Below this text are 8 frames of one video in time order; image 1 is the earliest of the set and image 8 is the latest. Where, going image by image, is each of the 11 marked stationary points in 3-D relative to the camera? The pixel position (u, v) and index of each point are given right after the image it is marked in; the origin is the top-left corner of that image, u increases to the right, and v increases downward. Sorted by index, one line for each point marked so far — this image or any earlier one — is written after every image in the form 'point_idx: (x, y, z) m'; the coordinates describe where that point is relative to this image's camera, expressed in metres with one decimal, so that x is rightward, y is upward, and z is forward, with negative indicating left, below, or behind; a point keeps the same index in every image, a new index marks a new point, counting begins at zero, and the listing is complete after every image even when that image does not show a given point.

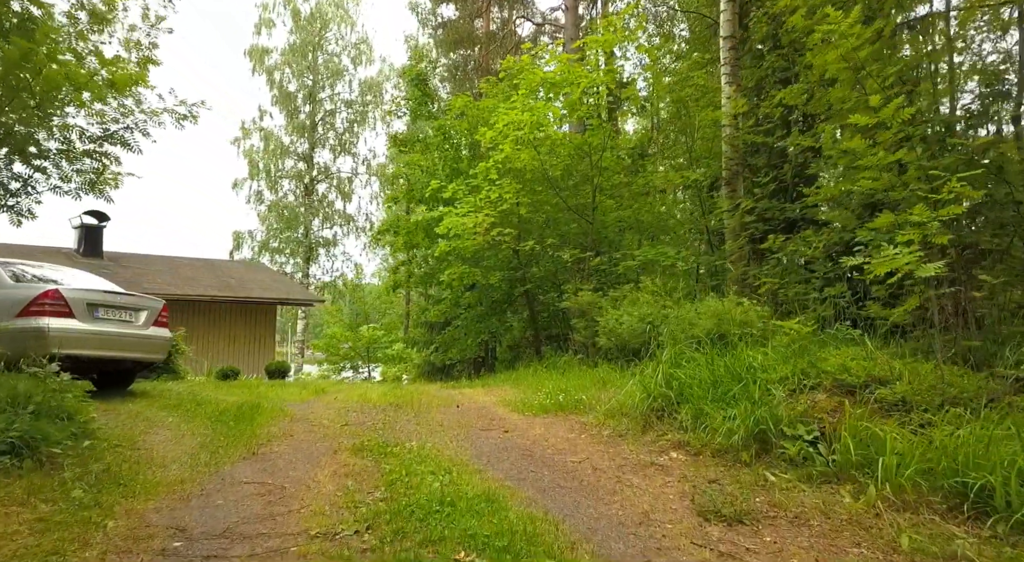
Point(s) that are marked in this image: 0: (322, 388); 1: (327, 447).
0: (-2.7, -1.5, +9.6) m
1: (-1.3, -1.1, +4.7) m
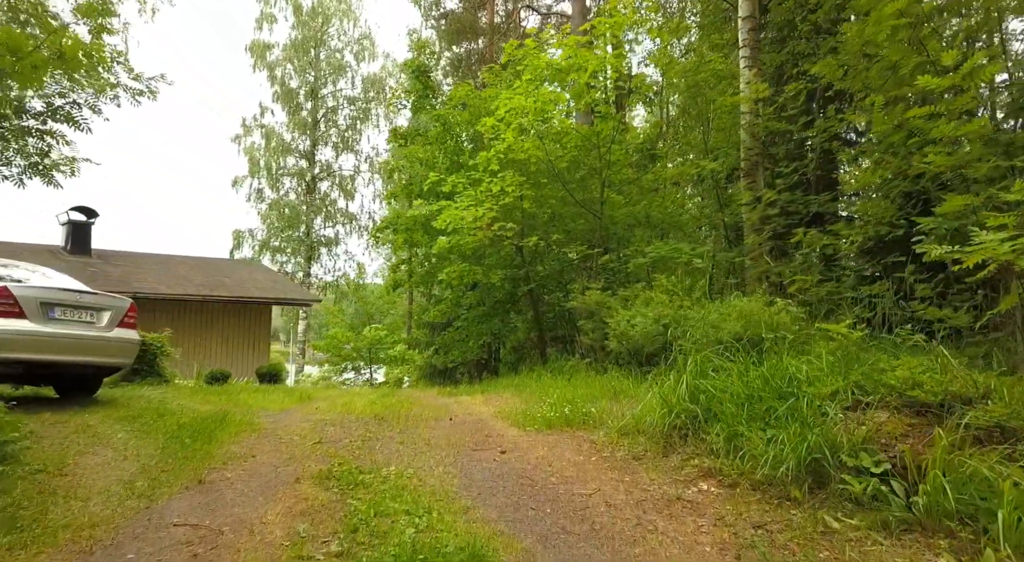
0: (-2.6, -1.5, +8.9) m
1: (-1.3, -1.1, +3.9) m
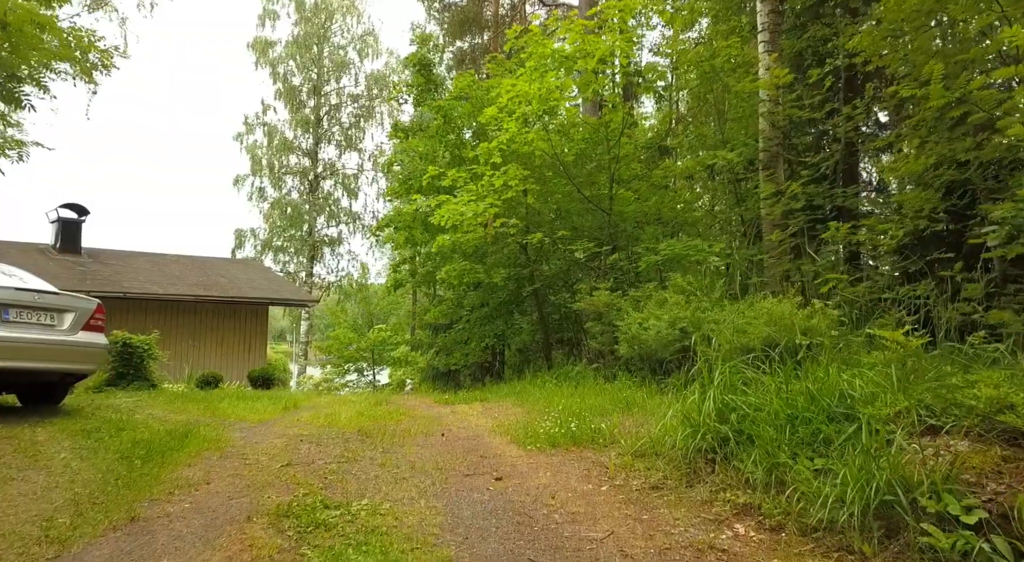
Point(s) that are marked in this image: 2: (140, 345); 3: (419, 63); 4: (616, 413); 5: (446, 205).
0: (-2.6, -1.5, +8.3) m
1: (-1.3, -1.1, +3.3) m
2: (-6.6, -1.1, +12.1) m
3: (-2.2, +5.2, +16.4) m
4: (+0.8, -1.1, +5.4) m
5: (-1.1, +1.3, +11.2) m
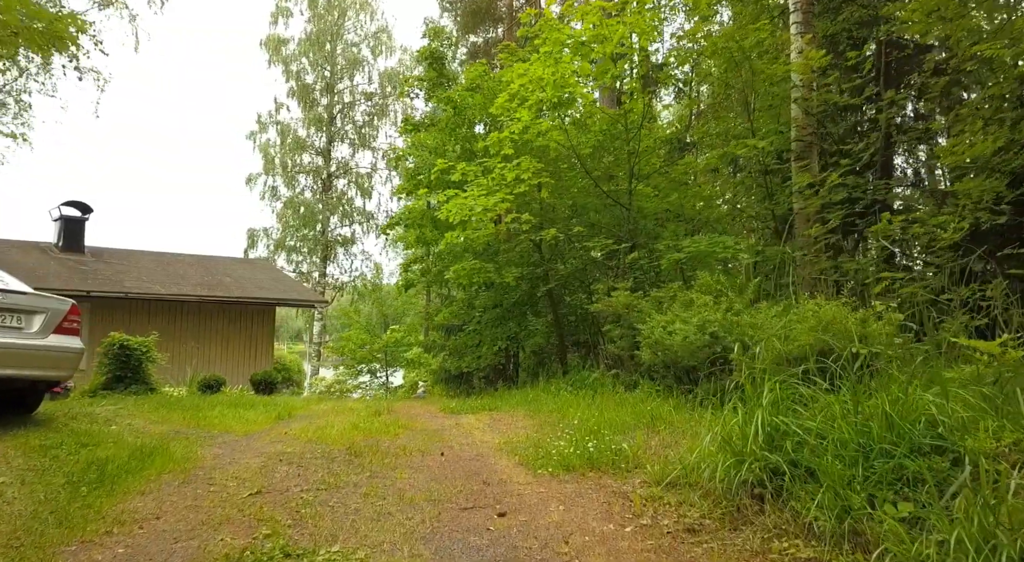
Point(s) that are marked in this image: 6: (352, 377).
0: (-2.5, -1.5, +7.7) m
1: (-1.3, -1.1, +2.7) m
2: (-6.4, -1.1, +11.6) m
3: (-1.9, +5.2, +15.8) m
4: (+0.9, -1.0, +4.7) m
5: (-0.9, +1.3, +10.6) m
6: (-4.5, -2.7, +19.5) m
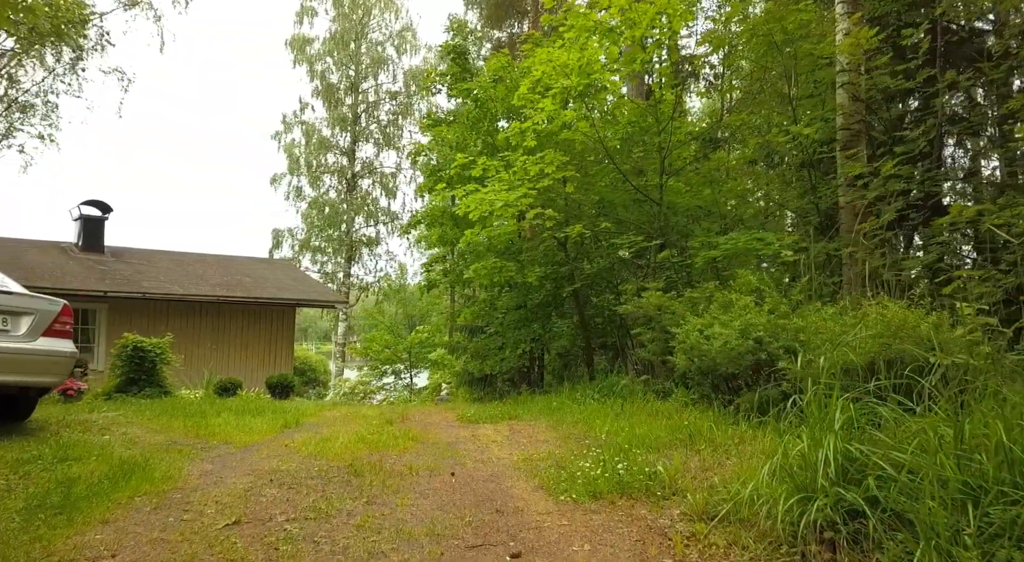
0: (-2.2, -1.5, +7.3) m
1: (-1.2, -1.1, +2.3) m
2: (-6.0, -1.1, +11.3) m
3: (-1.3, +5.2, +15.4) m
4: (+1.0, -1.0, +4.2) m
5: (-0.6, +1.3, +10.1) m
6: (-3.8, -2.7, +19.2) m
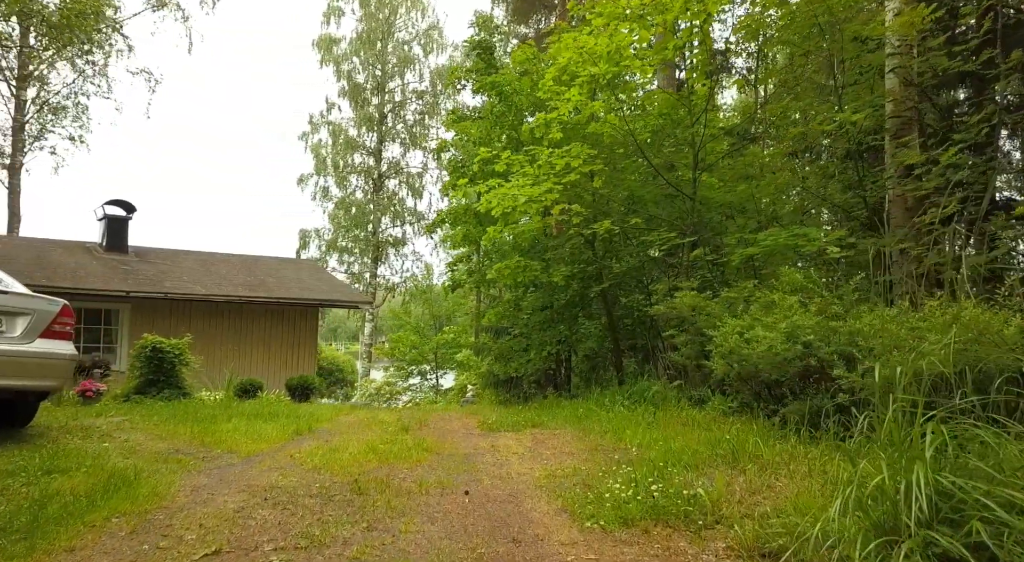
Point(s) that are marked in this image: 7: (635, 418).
0: (-2.0, -1.5, +6.9) m
1: (-1.2, -1.1, +1.9) m
2: (-5.6, -1.1, +11.1) m
3: (-0.7, +5.2, +15.0) m
4: (+1.1, -1.0, +3.7) m
5: (-0.2, +1.3, +9.7) m
6: (-3.1, -2.8, +18.9) m
7: (+1.1, -1.2, +6.2) m
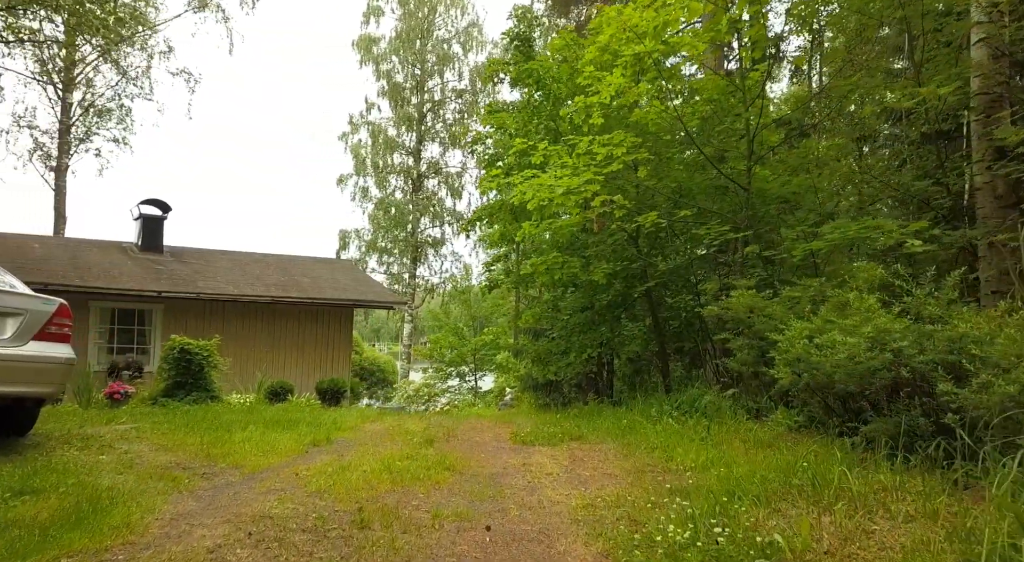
0: (-1.7, -1.4, +6.4) m
1: (-1.2, -1.0, +1.3) m
2: (-5.0, -1.1, +10.8) m
3: (+0.1, +5.2, +14.4) m
4: (+1.2, -1.0, +3.0) m
5: (+0.3, +1.3, +9.1) m
6: (-2.1, -2.8, +18.4) m
7: (+1.4, -1.2, +5.5) m
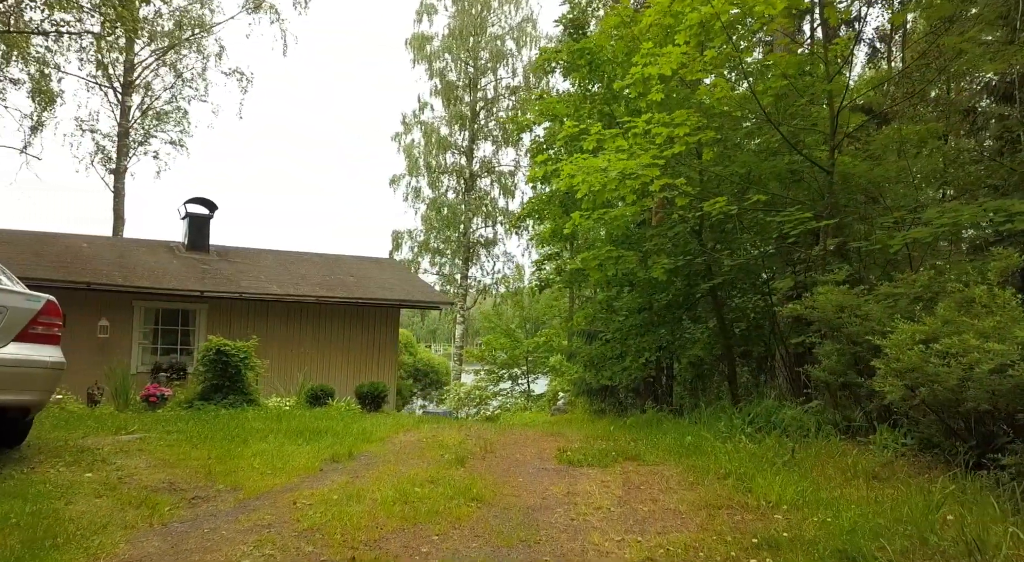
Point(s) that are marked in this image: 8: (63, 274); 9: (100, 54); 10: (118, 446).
0: (-1.3, -1.4, +5.8) m
1: (-1.2, -1.0, +0.7) m
2: (-4.2, -1.1, +10.4) m
3: (+1.1, +5.2, +13.6) m
4: (+1.4, -0.9, +2.1) m
5: (+0.9, +1.3, +8.2) m
6: (-0.7, -2.7, +17.8) m
7: (+1.7, -1.2, +4.6) m
8: (-7.9, +0.1, +11.9) m
9: (-11.7, +6.5, +19.5) m
10: (-2.9, -1.2, +5.1) m
